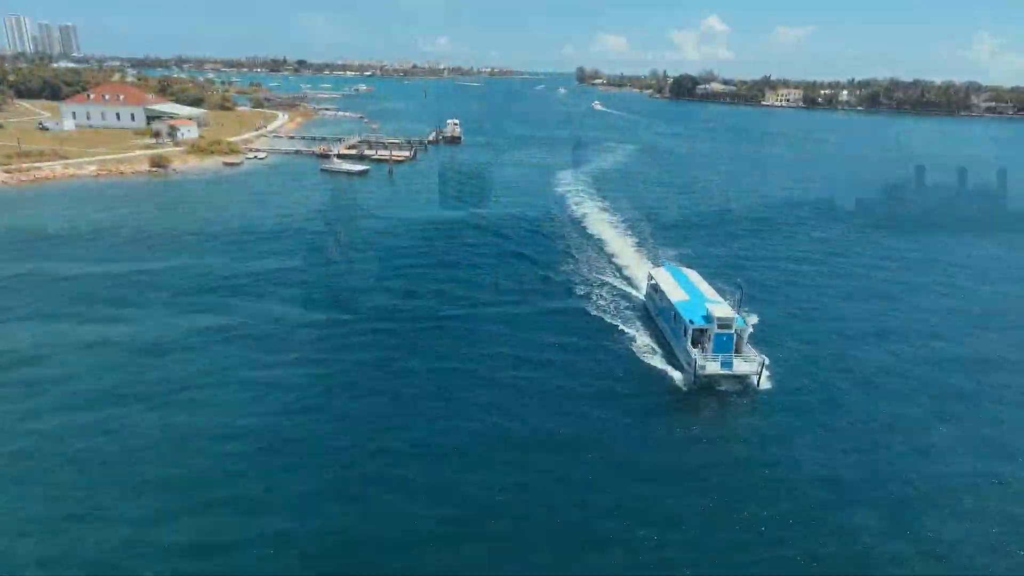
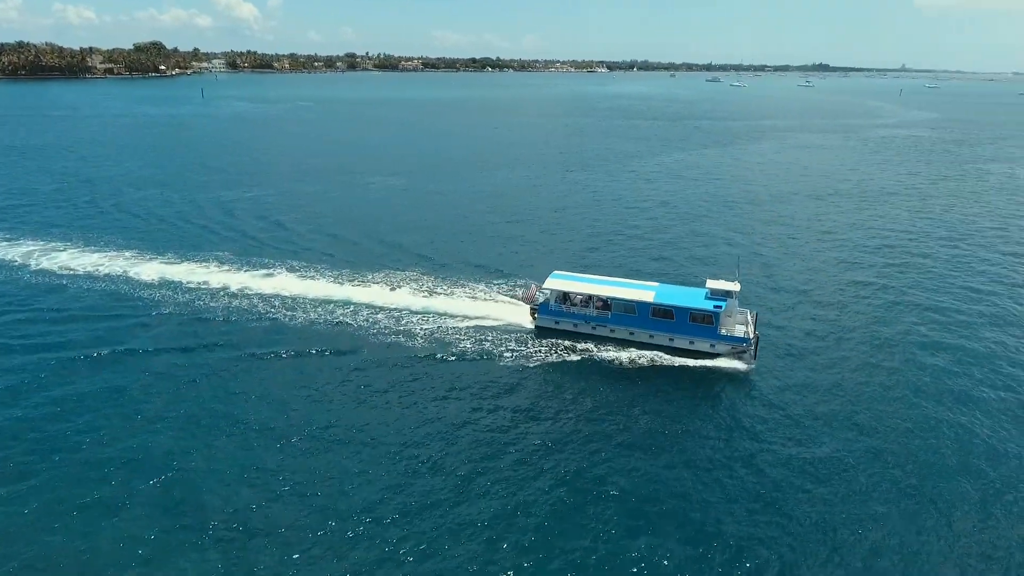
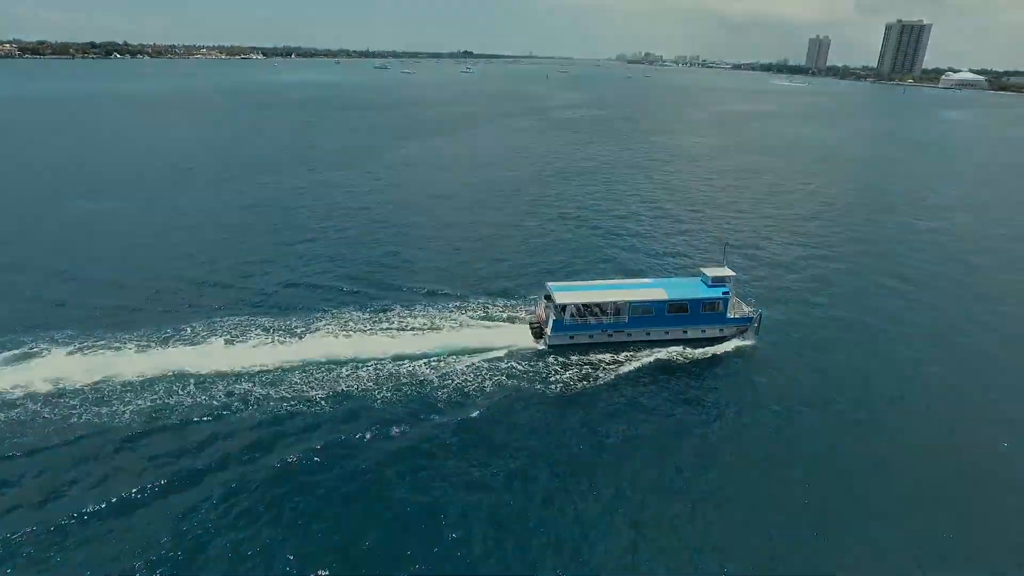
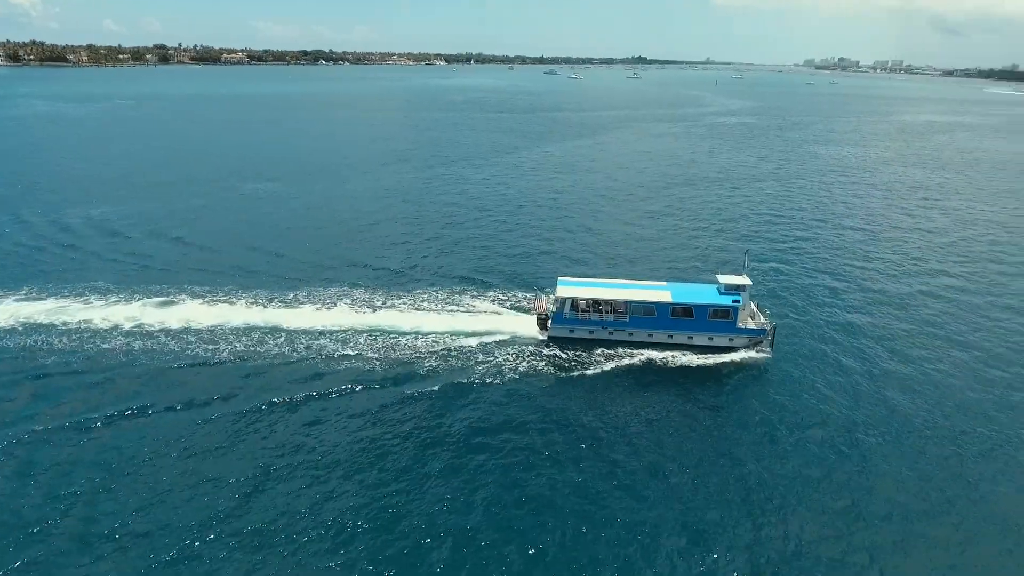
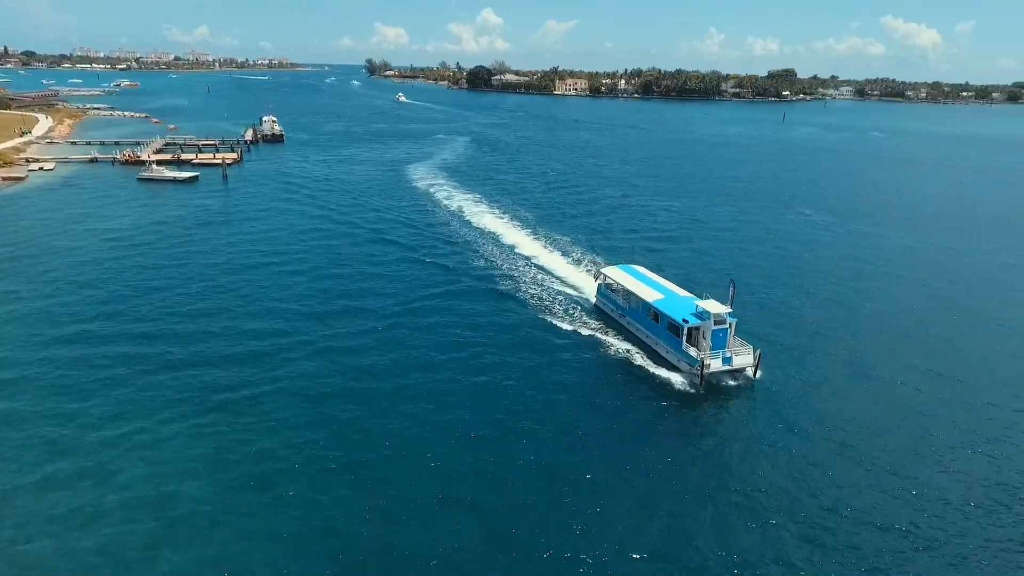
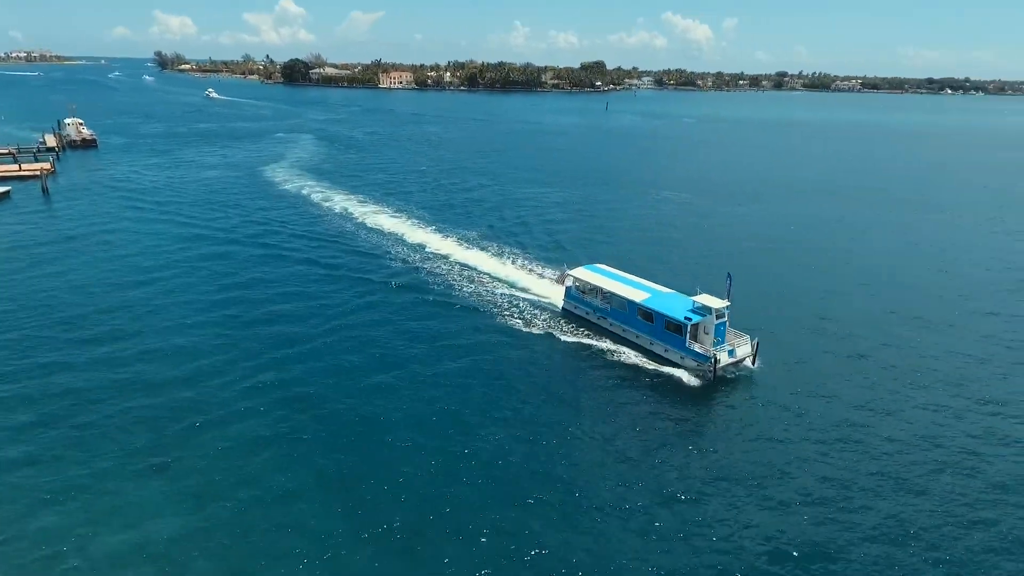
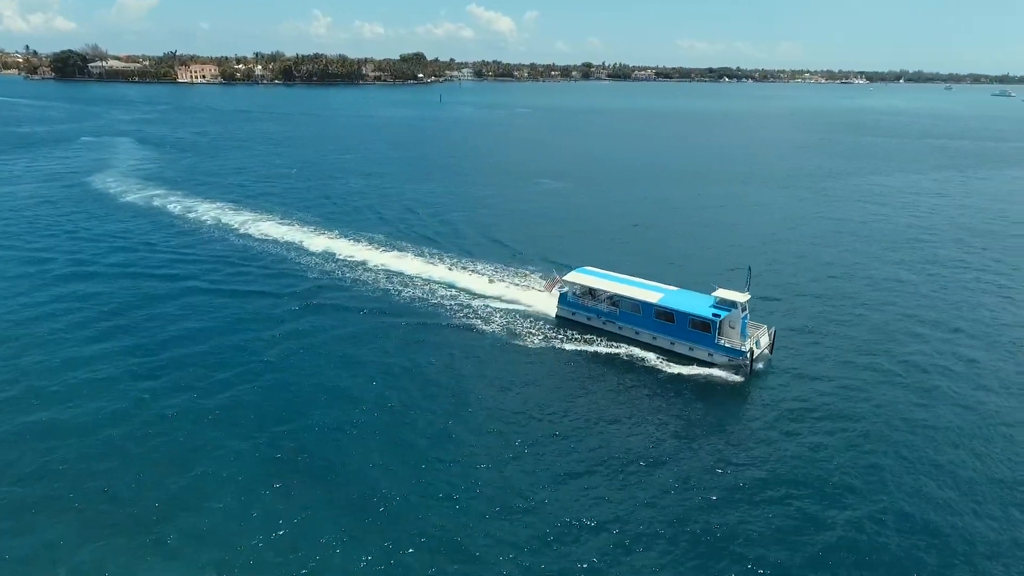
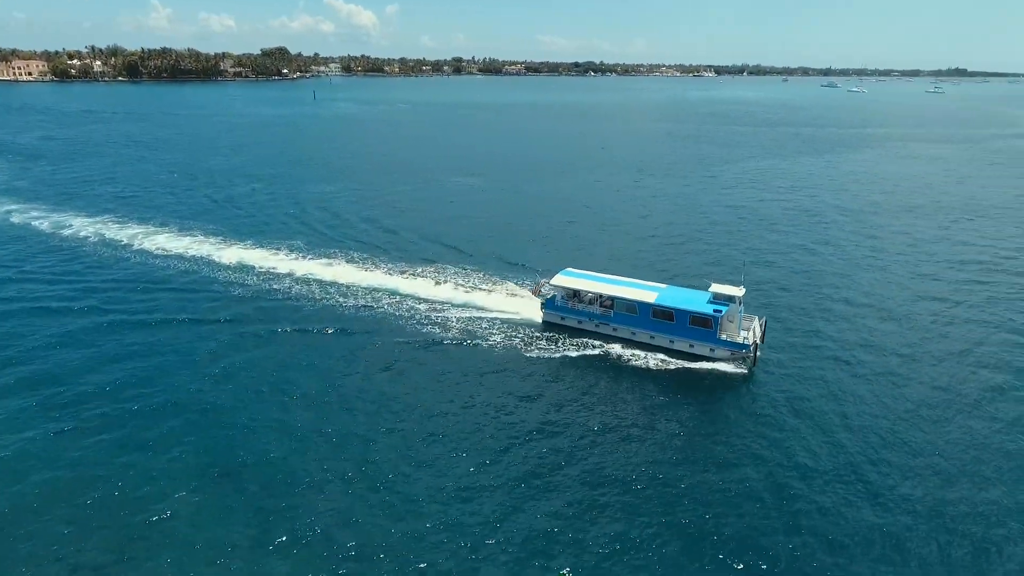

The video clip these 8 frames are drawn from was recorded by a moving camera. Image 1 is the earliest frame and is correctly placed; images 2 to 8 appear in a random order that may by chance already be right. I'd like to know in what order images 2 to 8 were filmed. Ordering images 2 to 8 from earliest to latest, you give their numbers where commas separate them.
5, 6, 7, 8, 2, 4, 3
